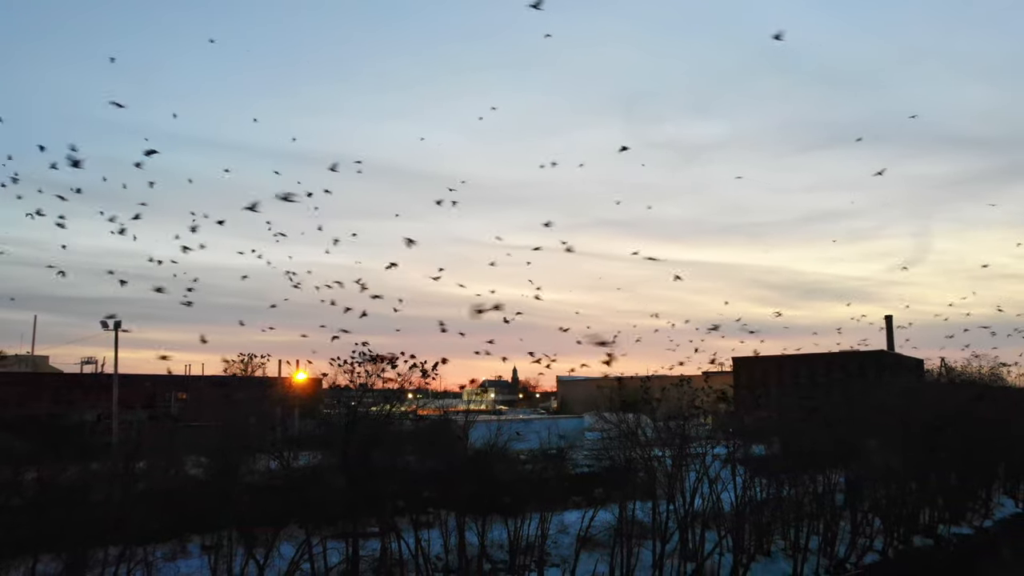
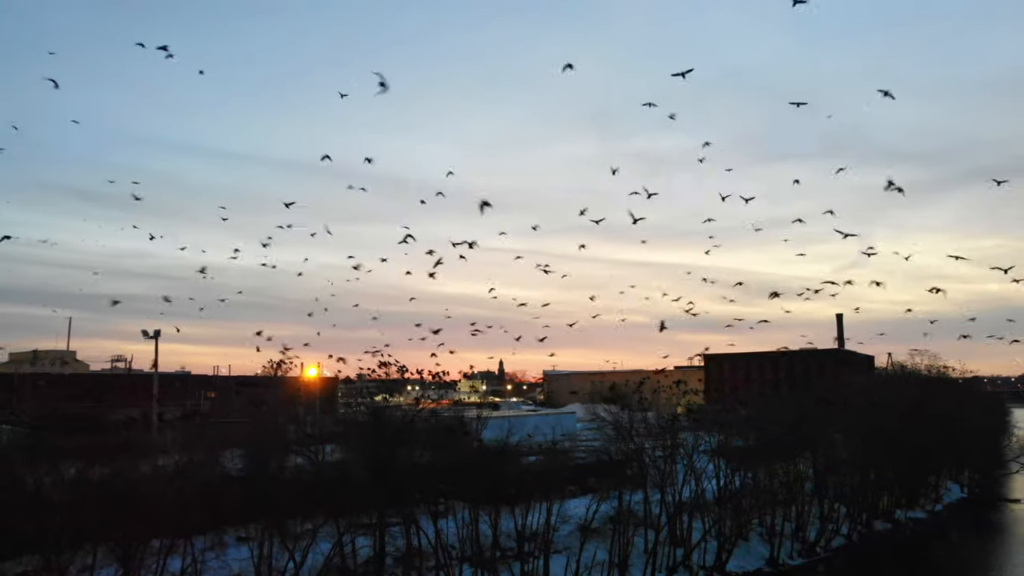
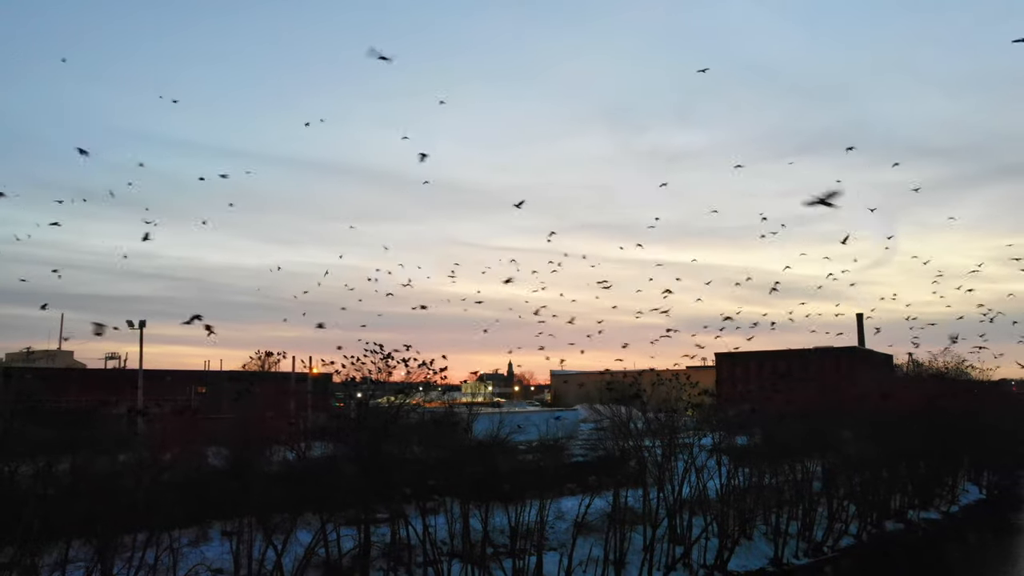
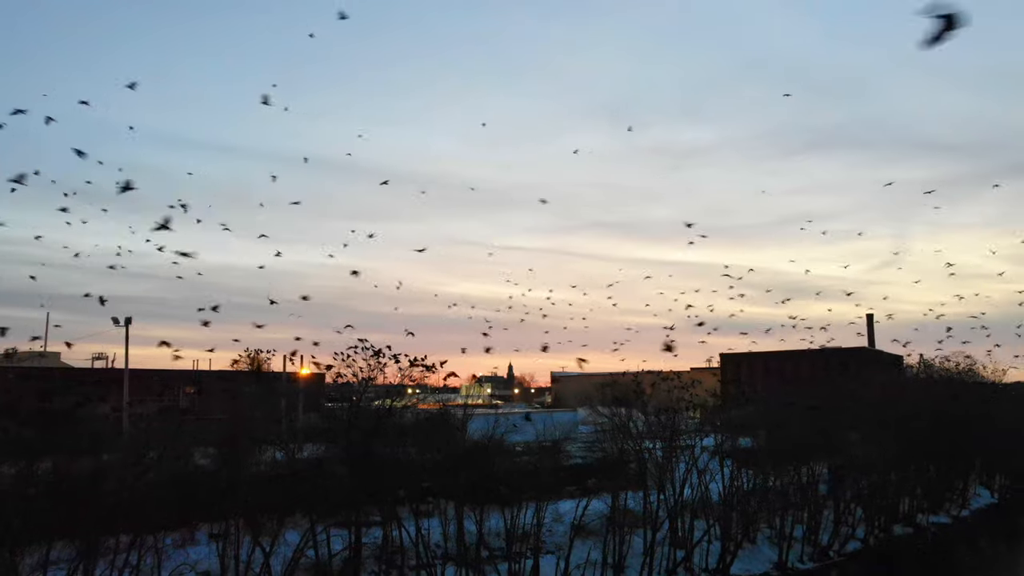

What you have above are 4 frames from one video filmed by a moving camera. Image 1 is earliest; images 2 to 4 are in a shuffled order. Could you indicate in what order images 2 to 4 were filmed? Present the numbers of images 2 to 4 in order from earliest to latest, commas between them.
4, 3, 2
